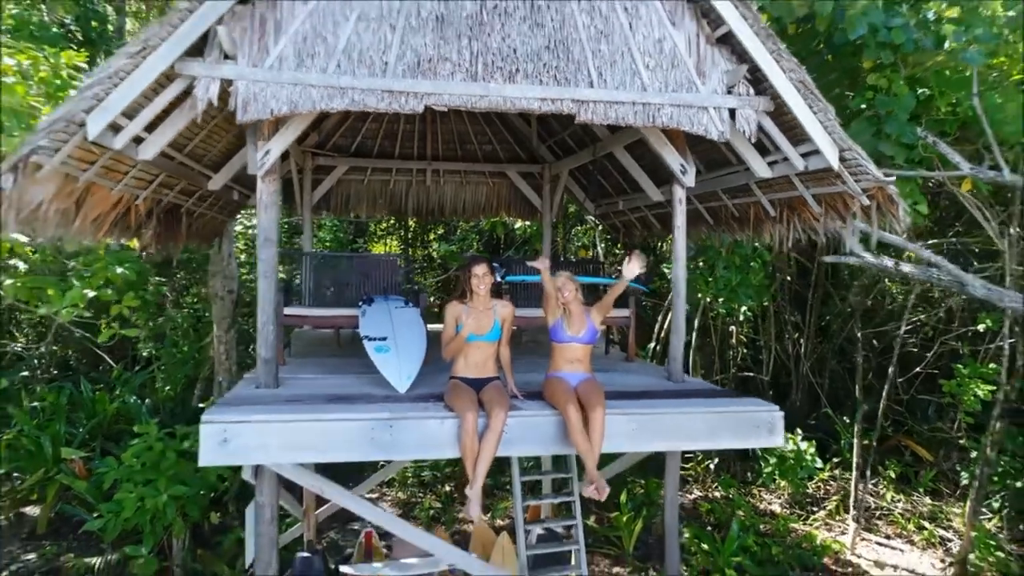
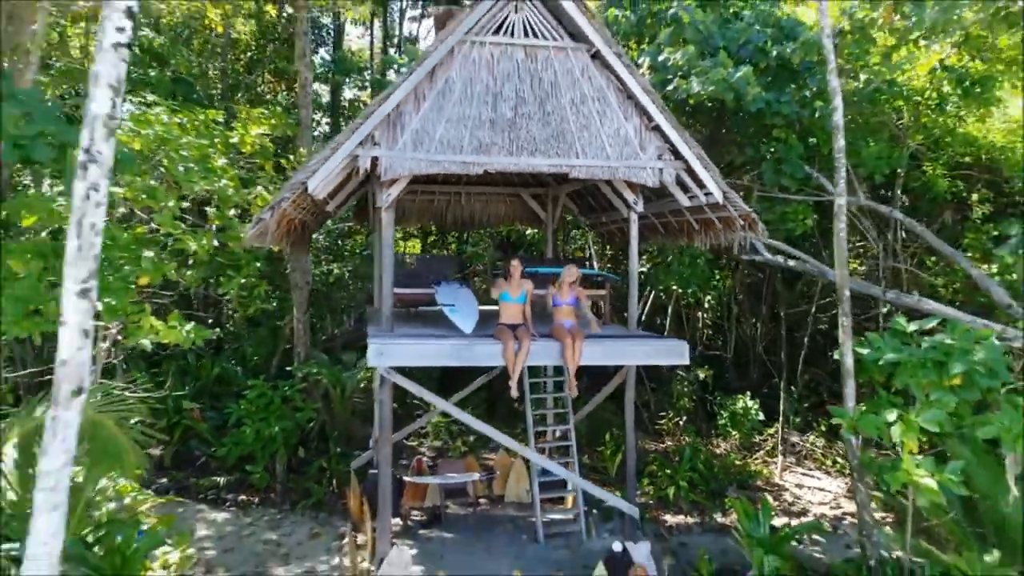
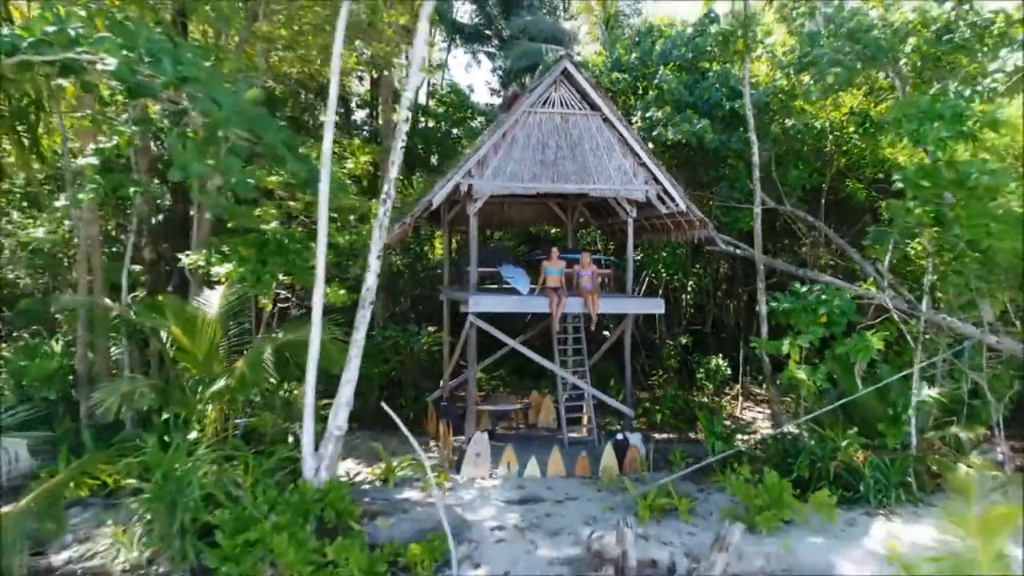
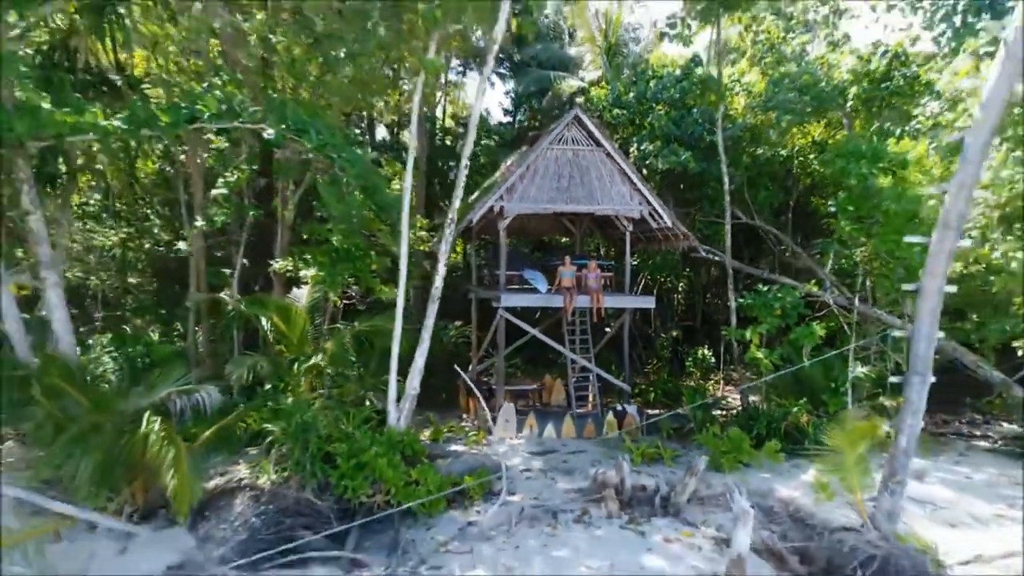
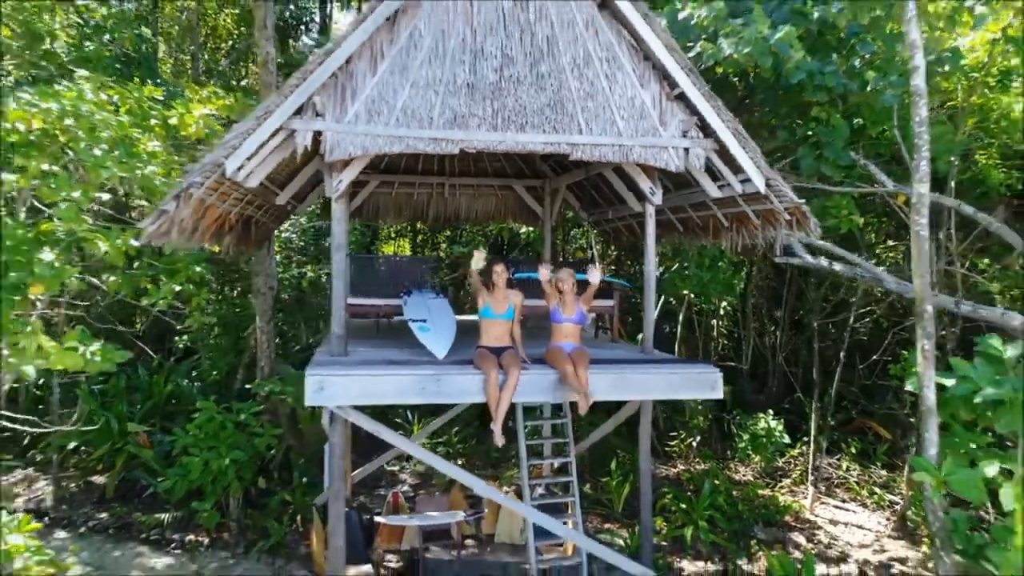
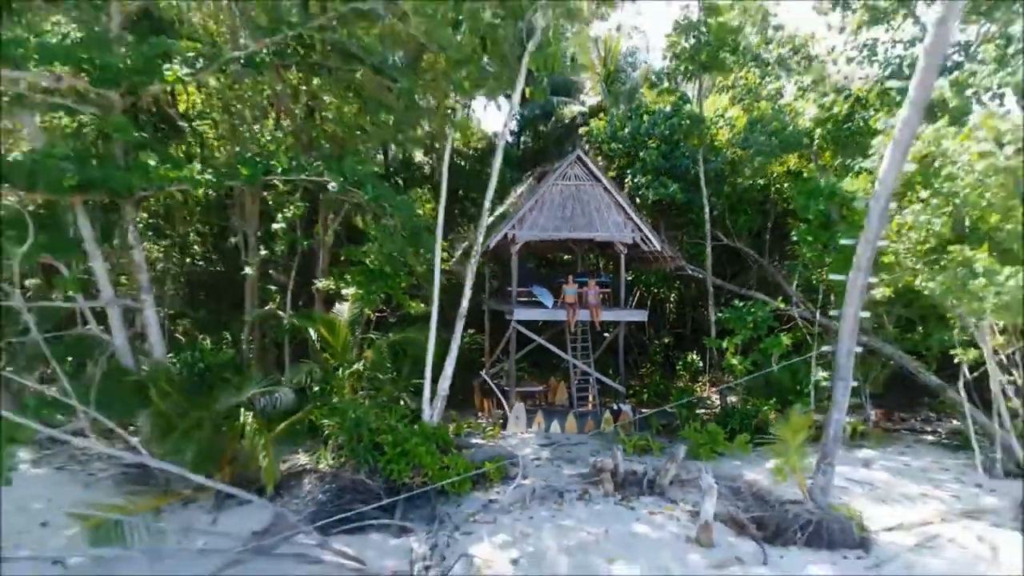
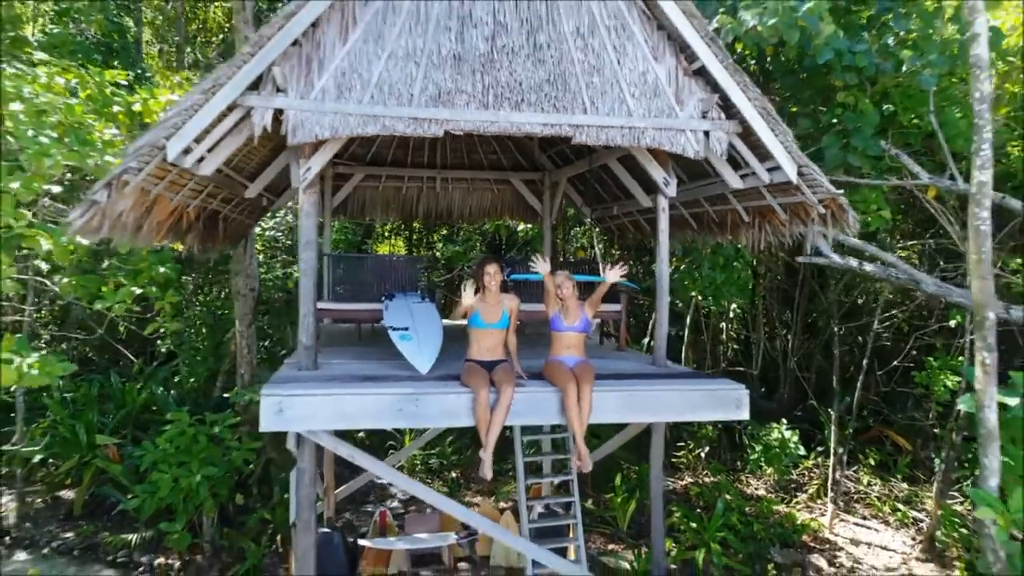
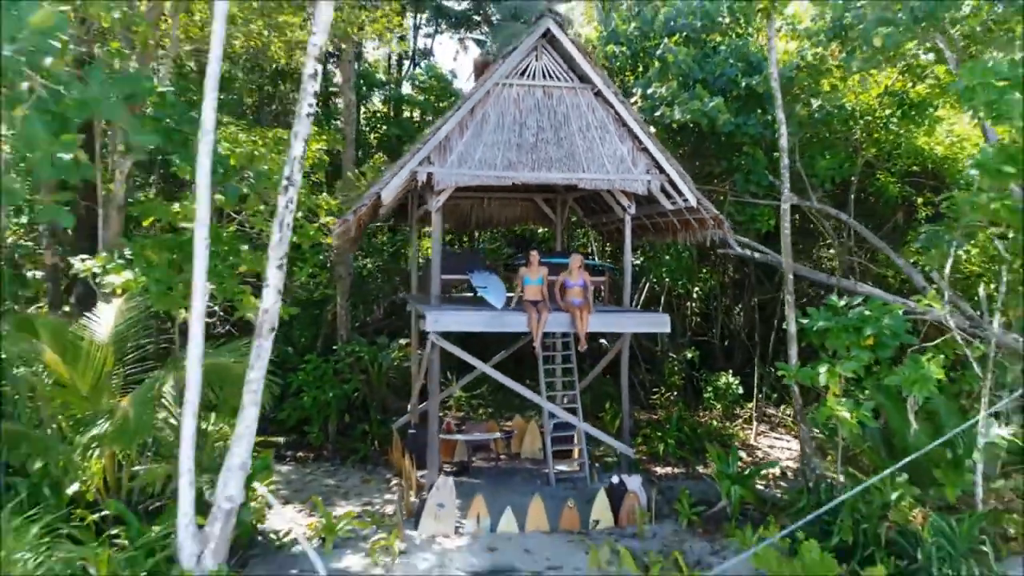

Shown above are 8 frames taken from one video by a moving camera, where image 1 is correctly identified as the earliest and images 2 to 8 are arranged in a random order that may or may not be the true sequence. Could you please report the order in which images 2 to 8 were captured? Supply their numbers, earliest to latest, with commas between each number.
7, 5, 2, 8, 3, 4, 6
